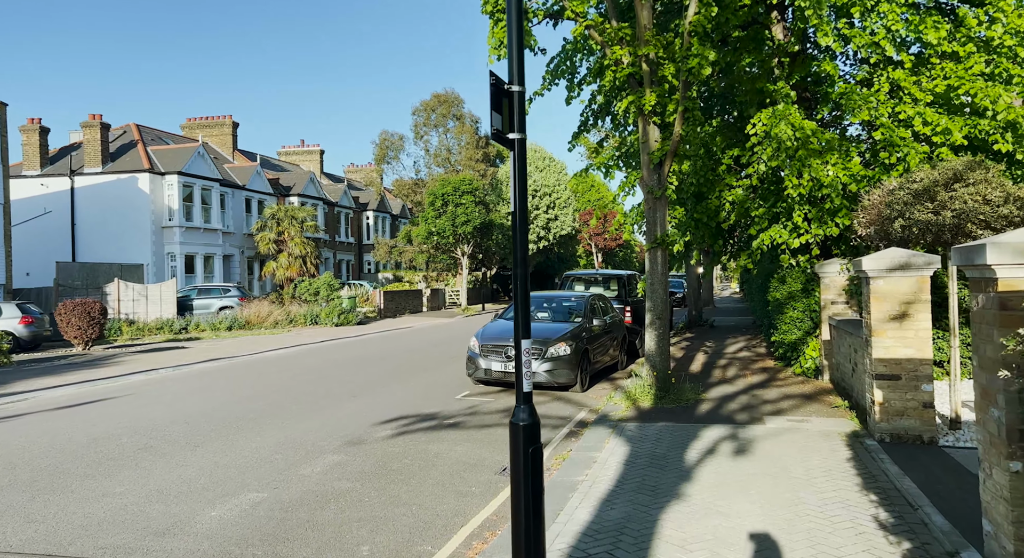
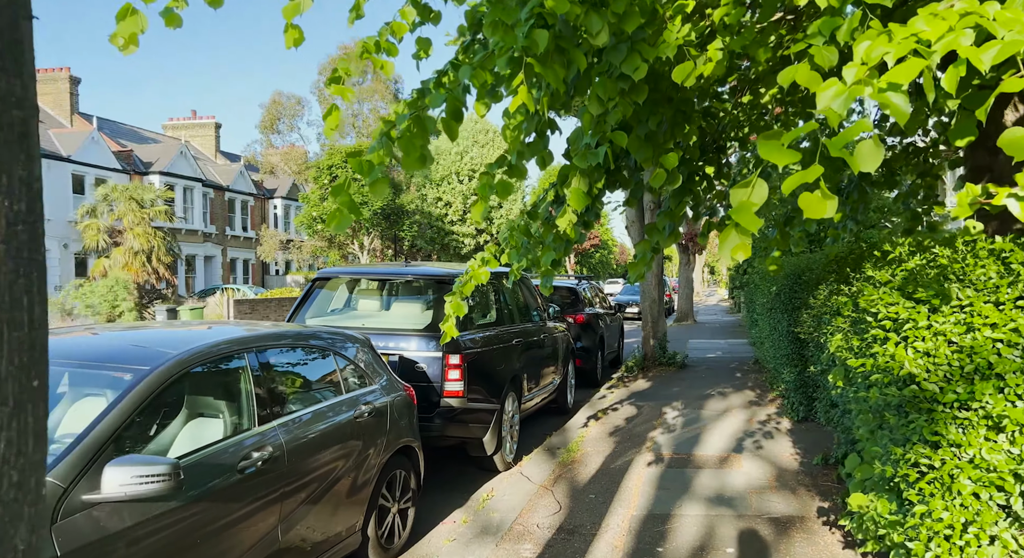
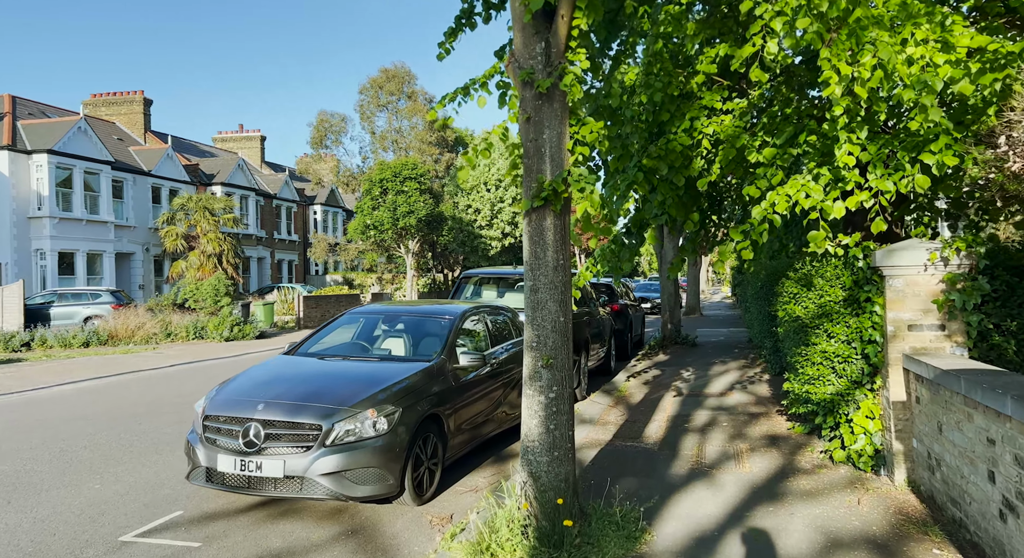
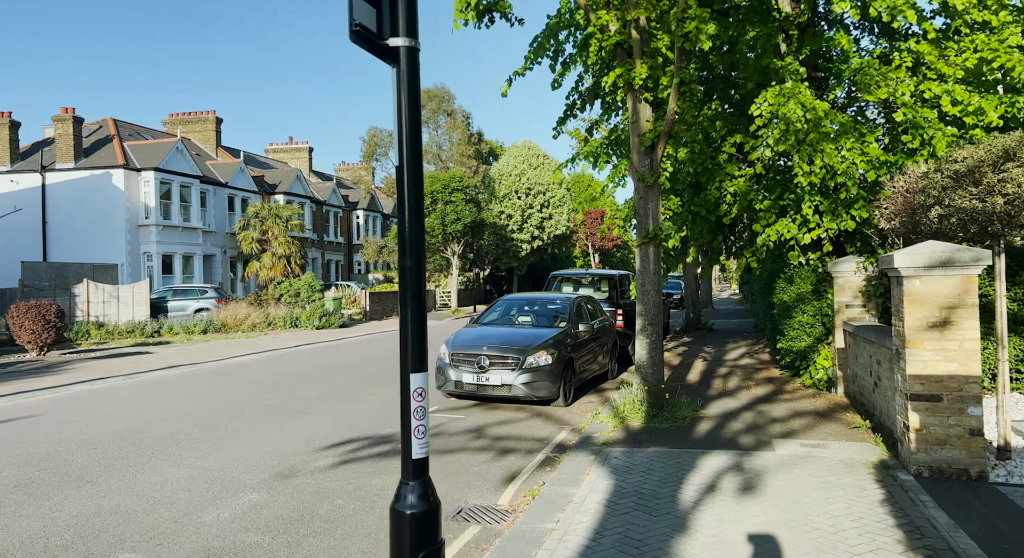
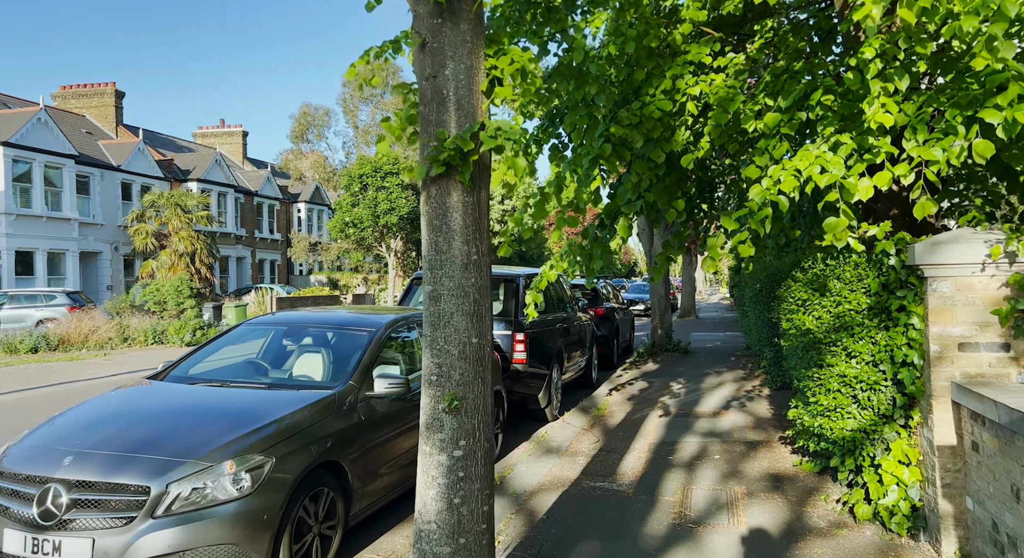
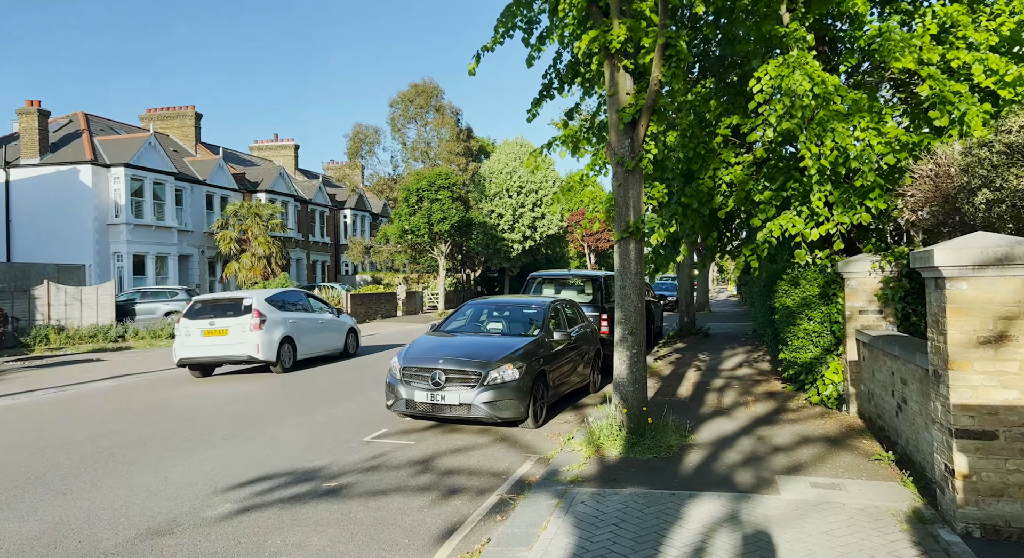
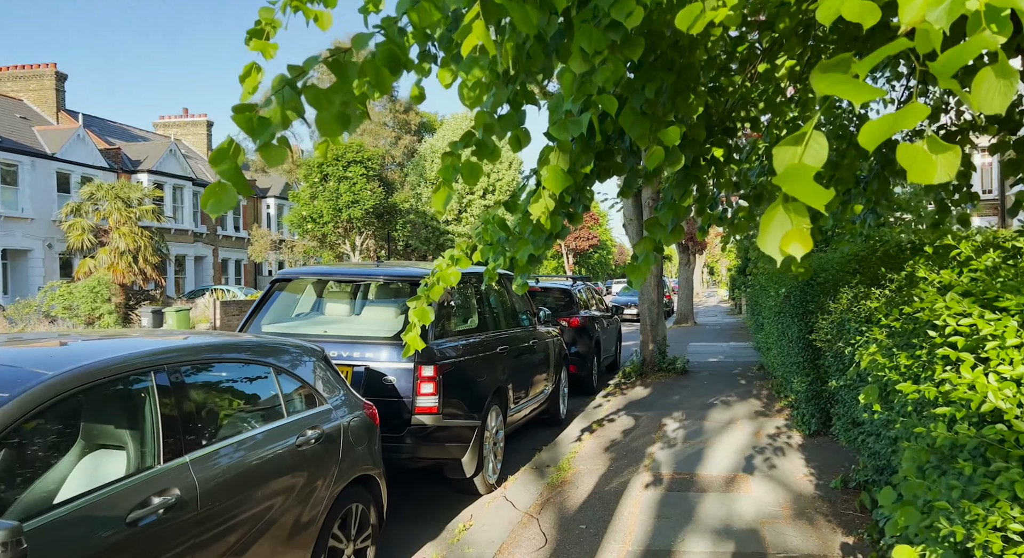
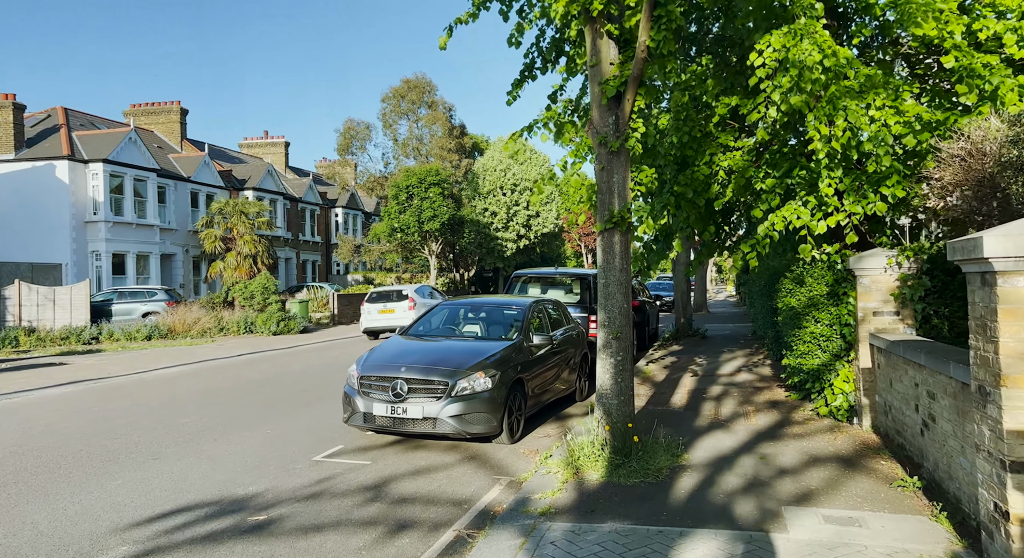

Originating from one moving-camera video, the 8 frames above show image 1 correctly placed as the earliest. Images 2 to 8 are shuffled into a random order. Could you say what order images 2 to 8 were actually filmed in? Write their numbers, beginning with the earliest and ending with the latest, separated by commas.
4, 6, 8, 3, 5, 2, 7
